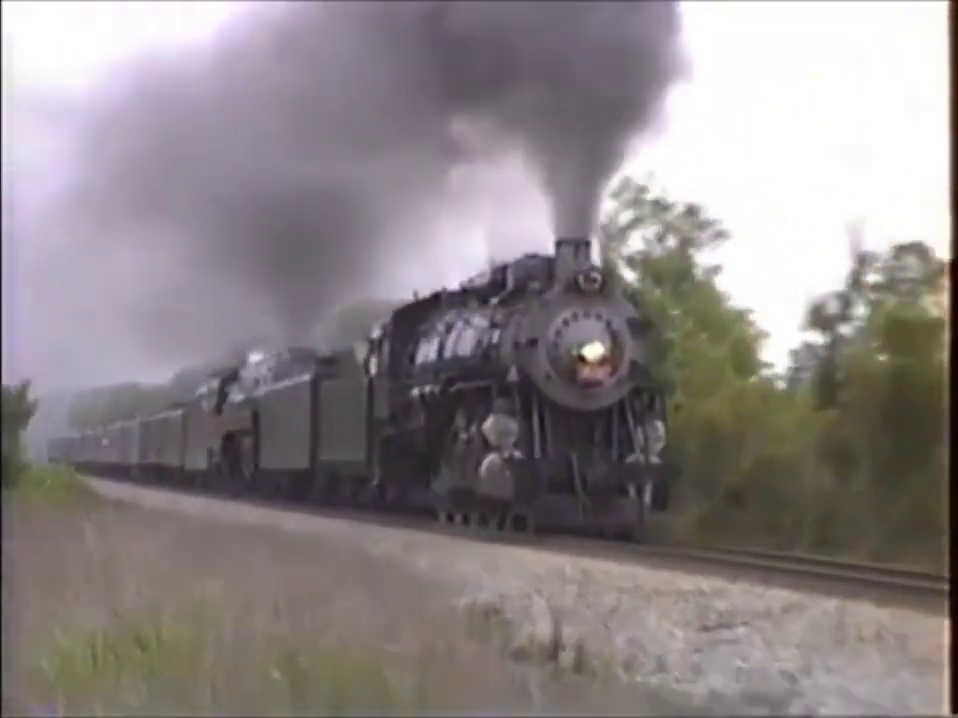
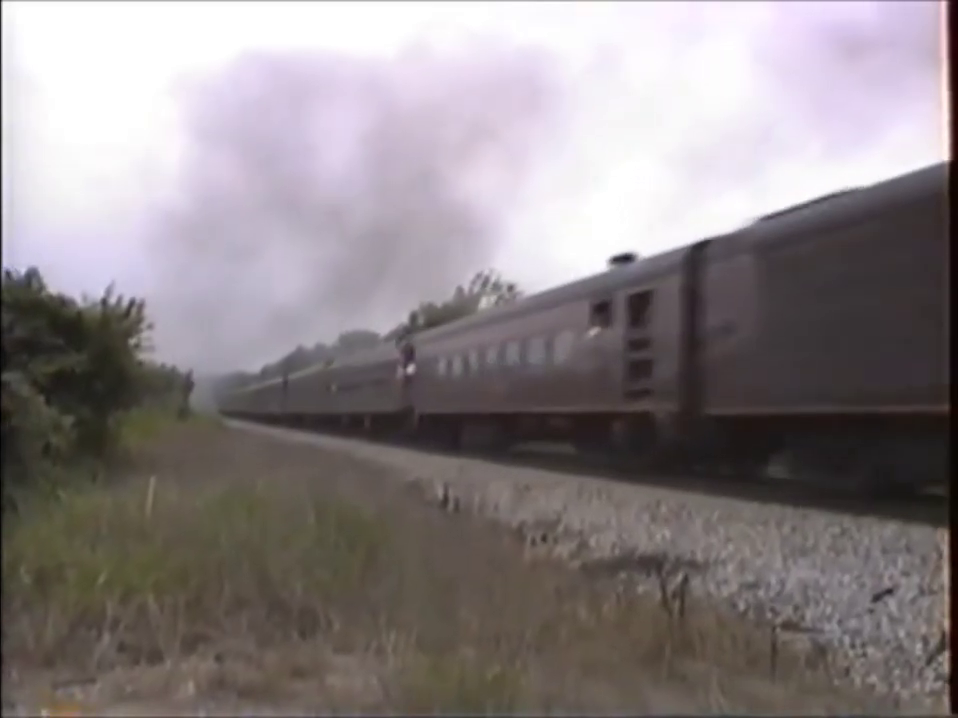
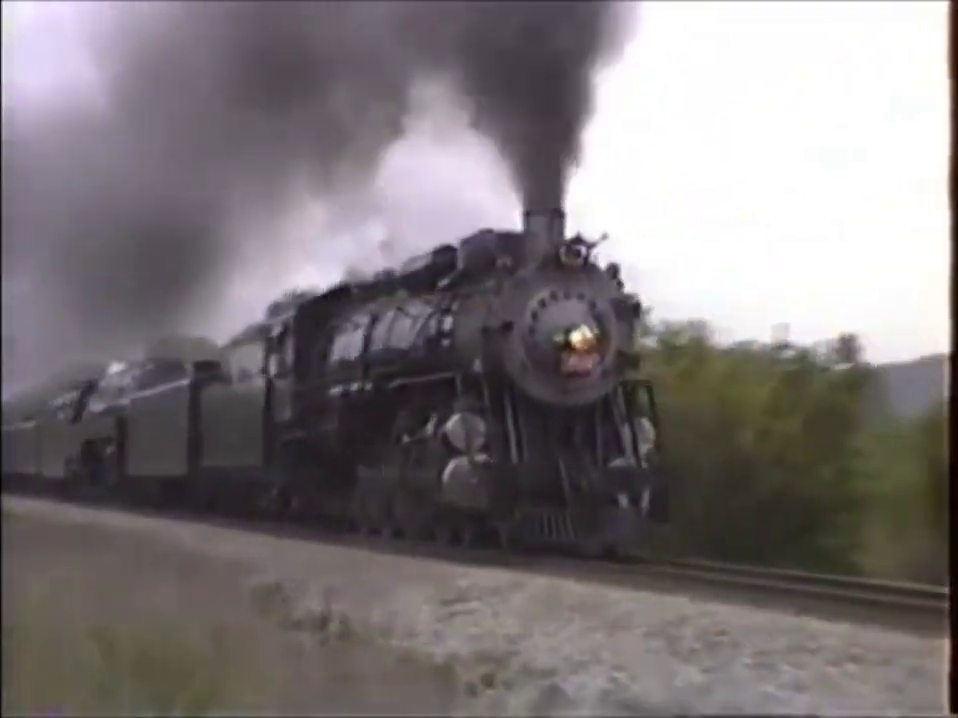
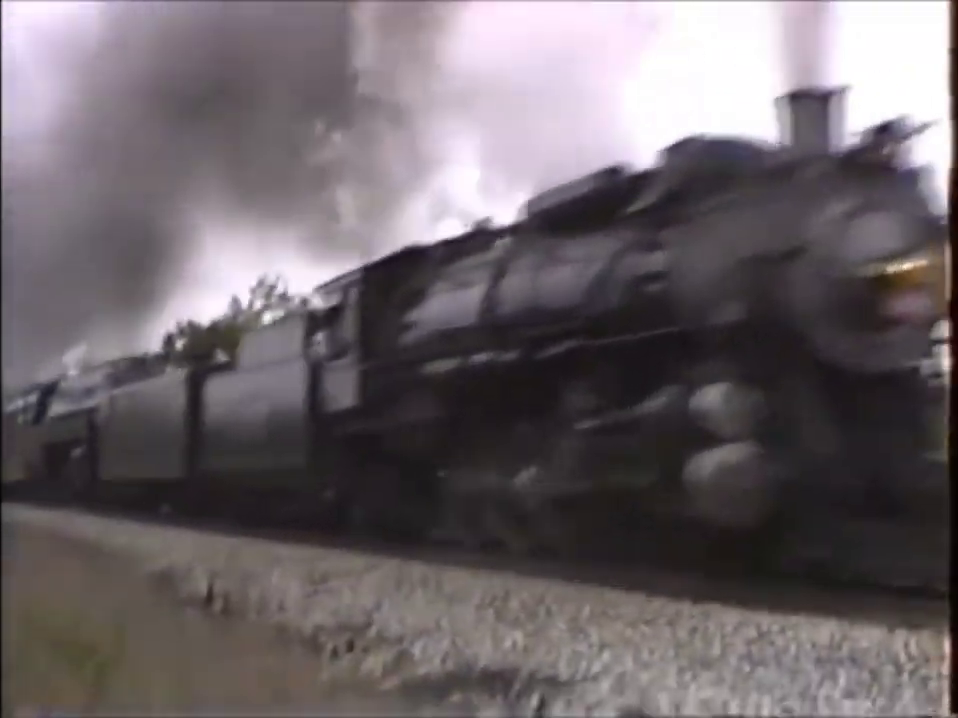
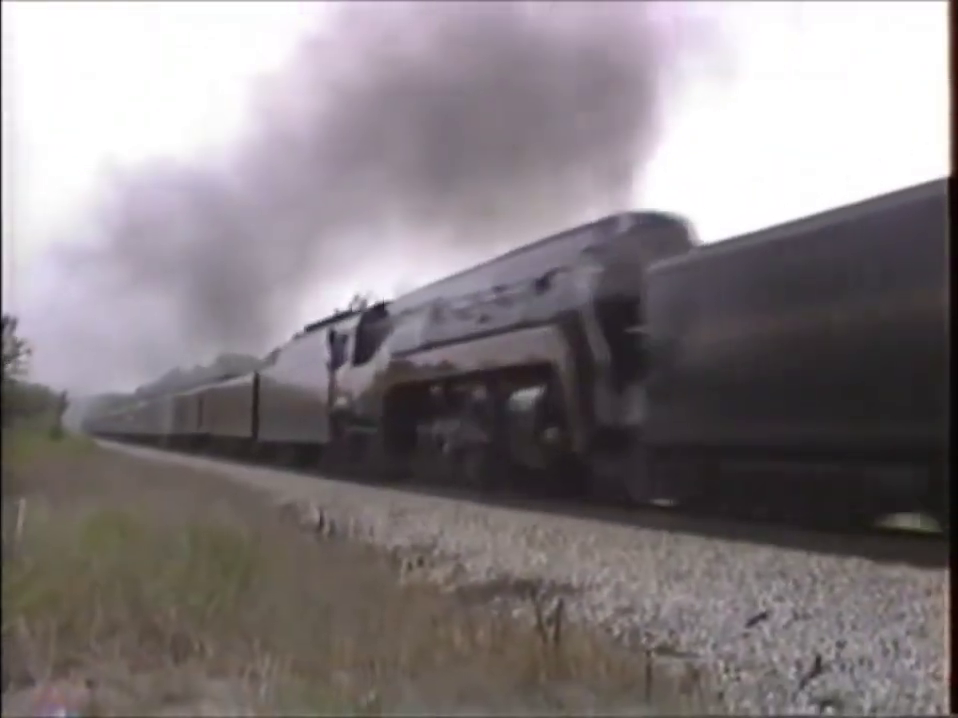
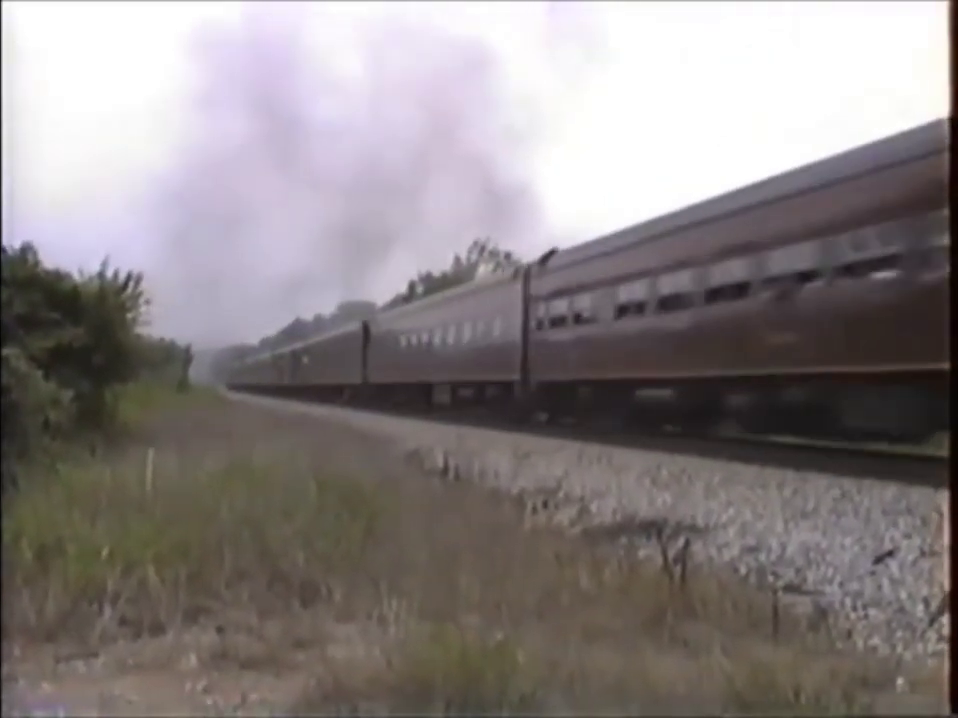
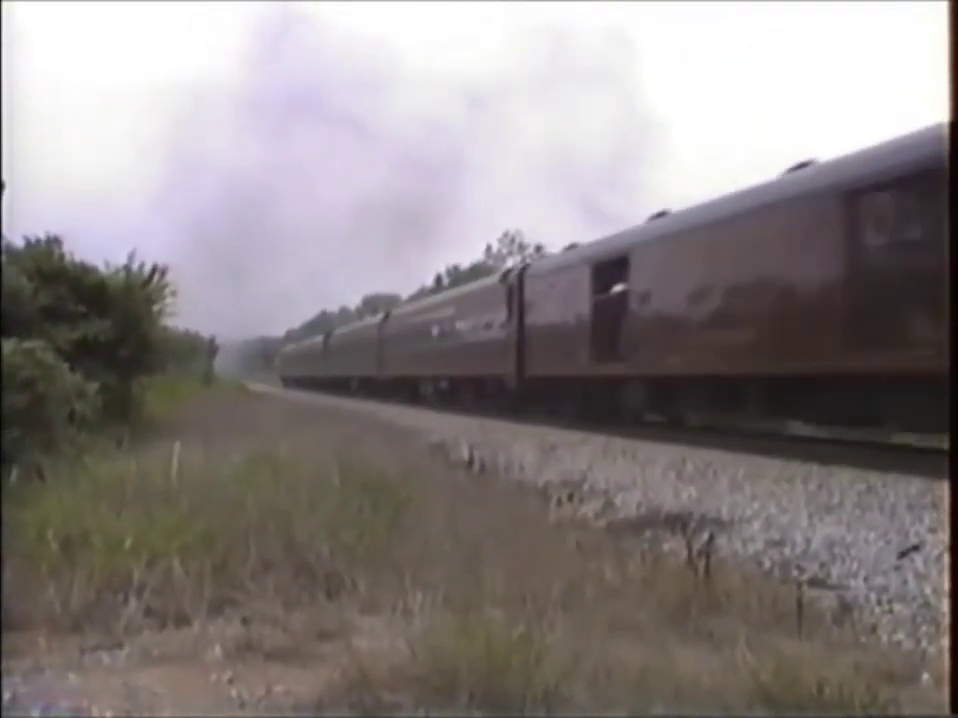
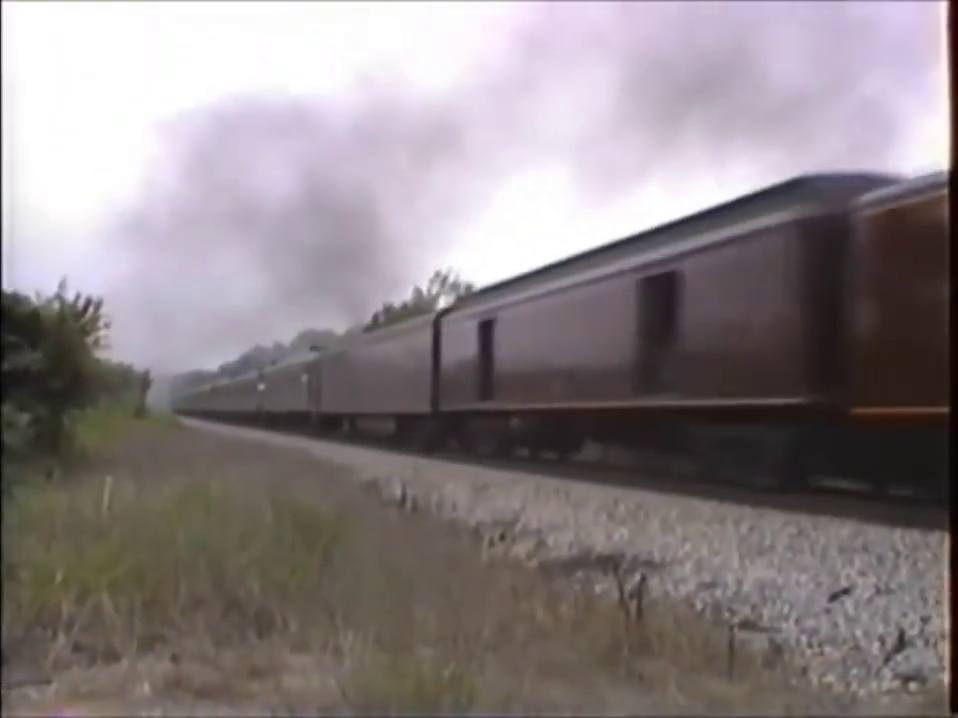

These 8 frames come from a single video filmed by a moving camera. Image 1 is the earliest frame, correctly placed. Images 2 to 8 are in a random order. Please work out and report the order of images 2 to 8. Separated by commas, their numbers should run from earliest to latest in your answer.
3, 4, 5, 8, 2, 6, 7
